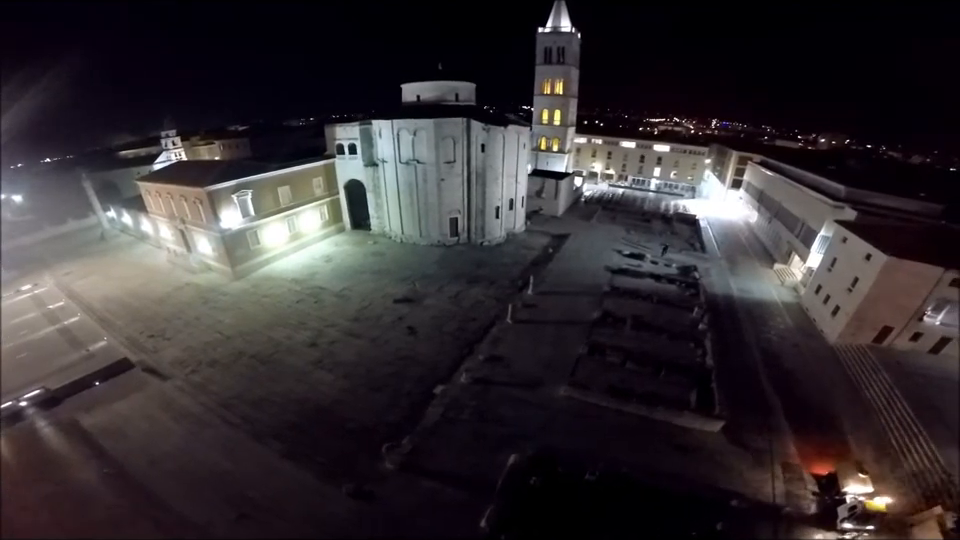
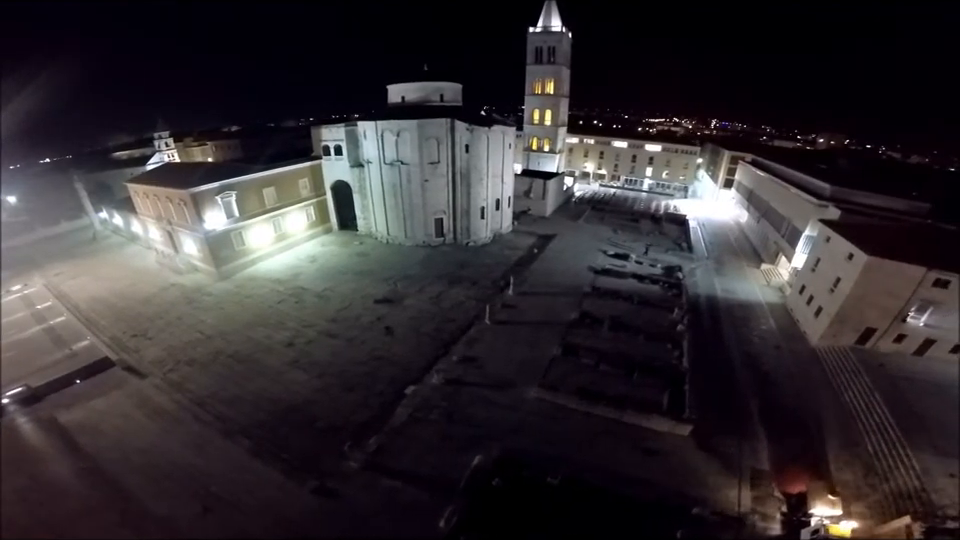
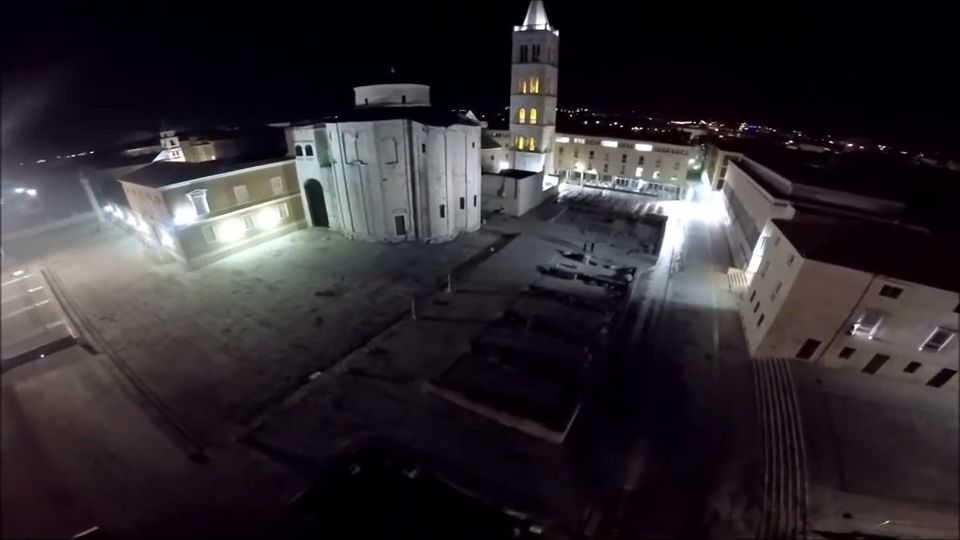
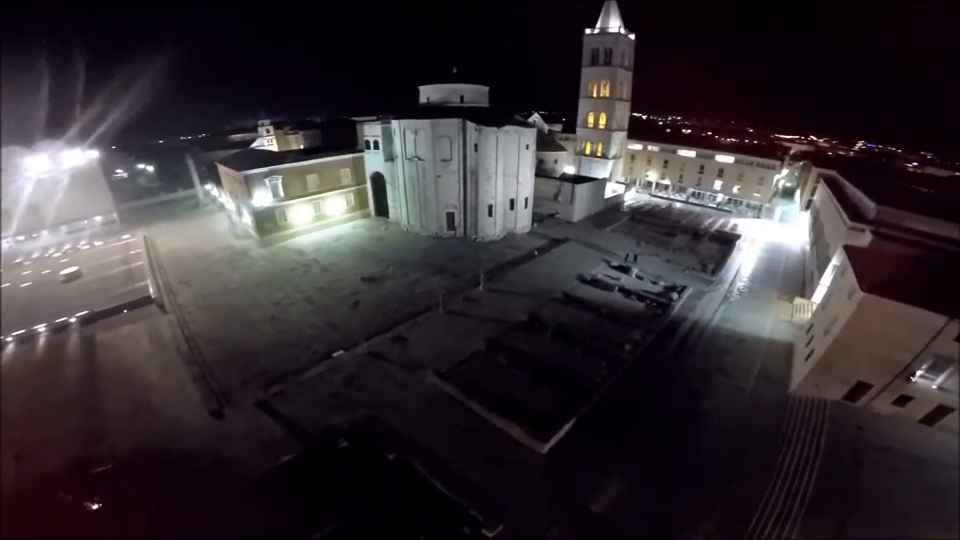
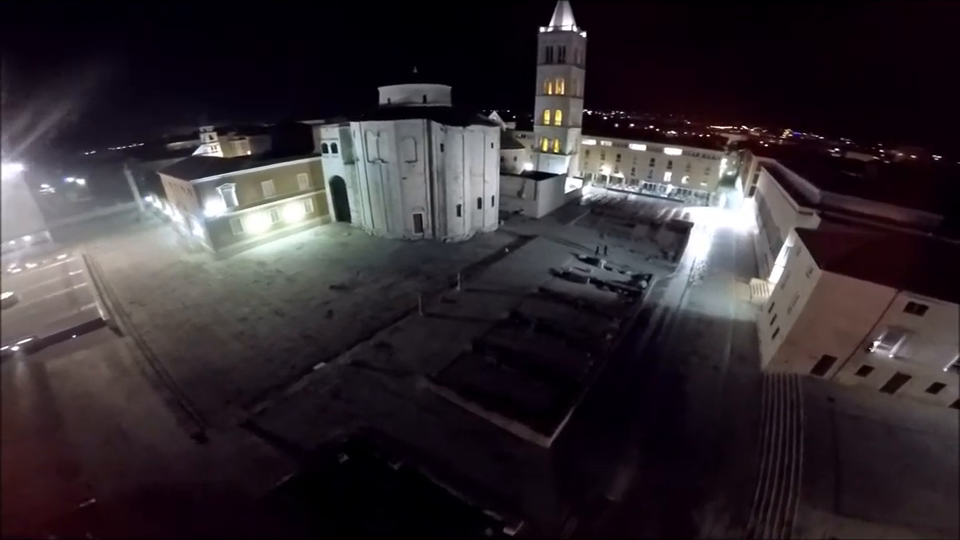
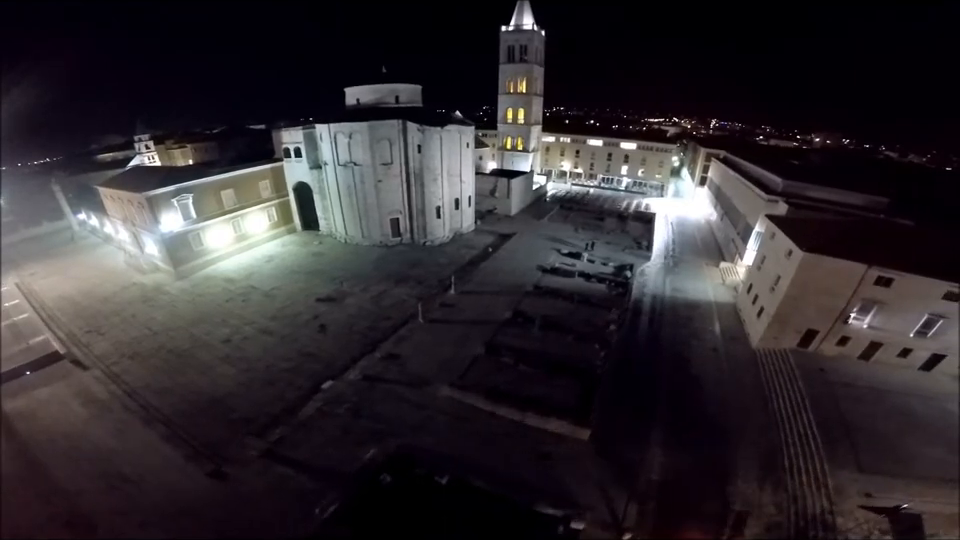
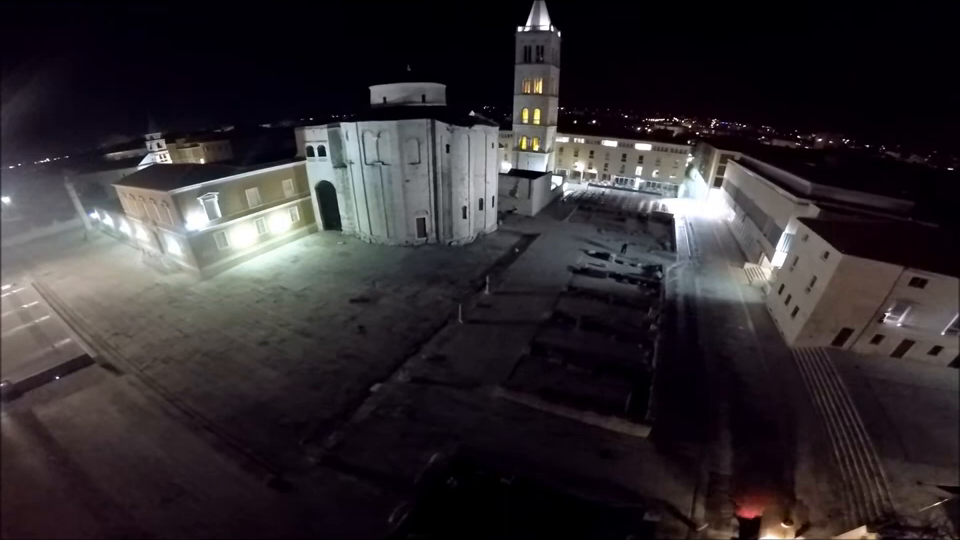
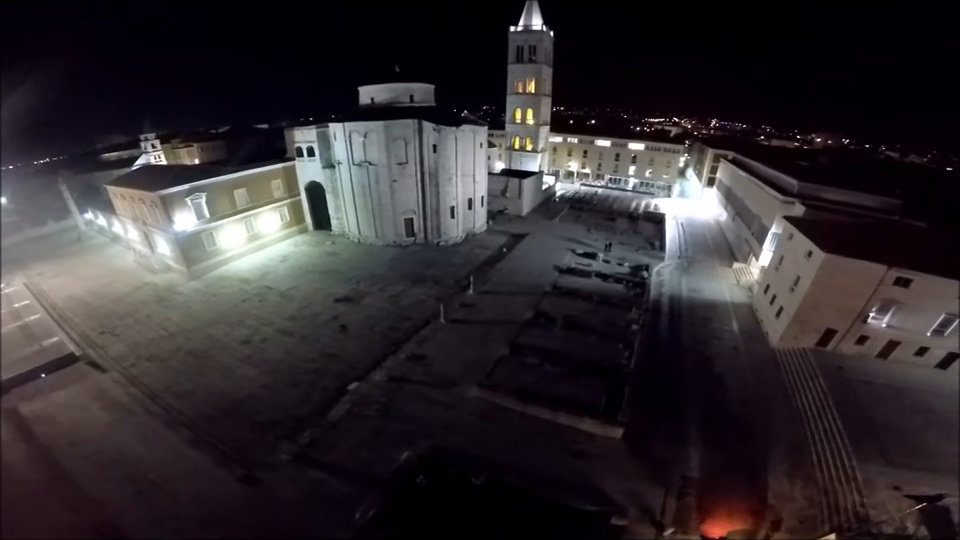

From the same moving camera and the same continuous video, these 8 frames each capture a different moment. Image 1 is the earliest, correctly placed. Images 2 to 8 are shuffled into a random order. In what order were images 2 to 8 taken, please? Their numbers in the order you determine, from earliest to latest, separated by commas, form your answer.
2, 7, 8, 6, 3, 5, 4
